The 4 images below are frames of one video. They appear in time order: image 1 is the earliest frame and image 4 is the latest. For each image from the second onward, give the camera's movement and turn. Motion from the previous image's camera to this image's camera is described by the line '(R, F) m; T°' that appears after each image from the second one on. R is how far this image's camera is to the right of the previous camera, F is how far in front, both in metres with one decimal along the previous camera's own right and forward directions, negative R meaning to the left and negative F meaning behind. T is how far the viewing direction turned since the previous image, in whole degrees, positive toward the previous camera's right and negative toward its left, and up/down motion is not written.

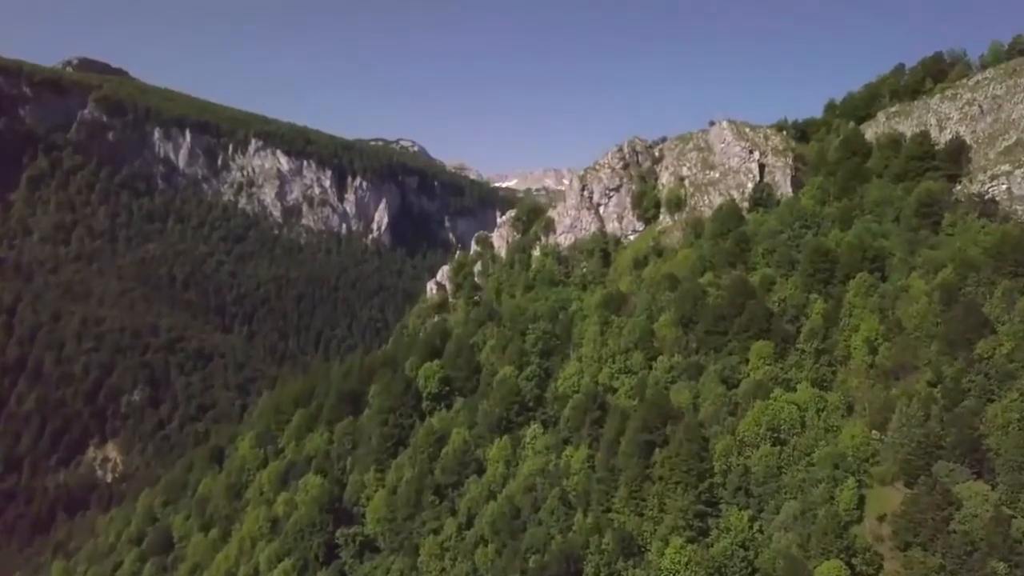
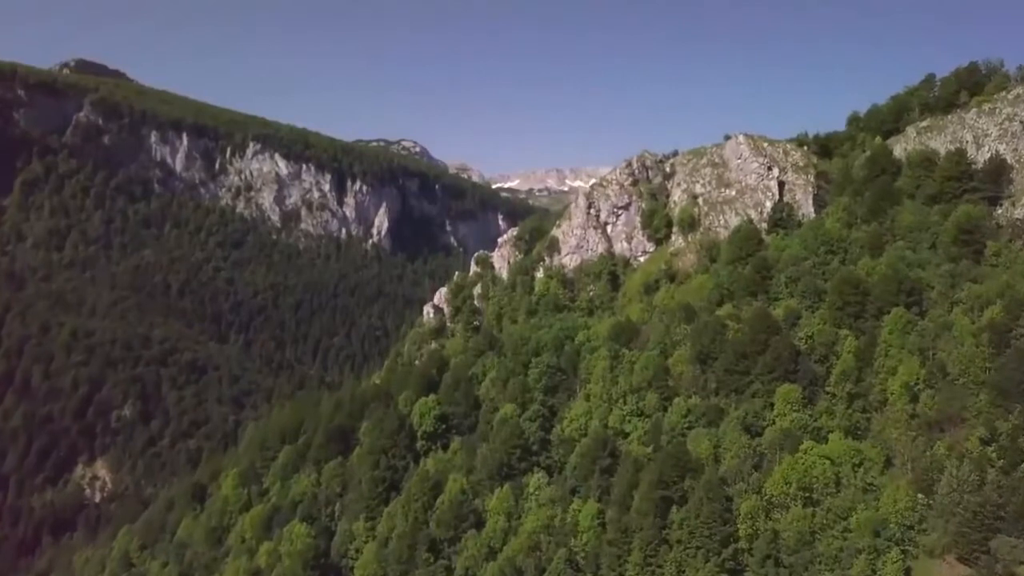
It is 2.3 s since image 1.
(0.0, +6.3) m; 0°
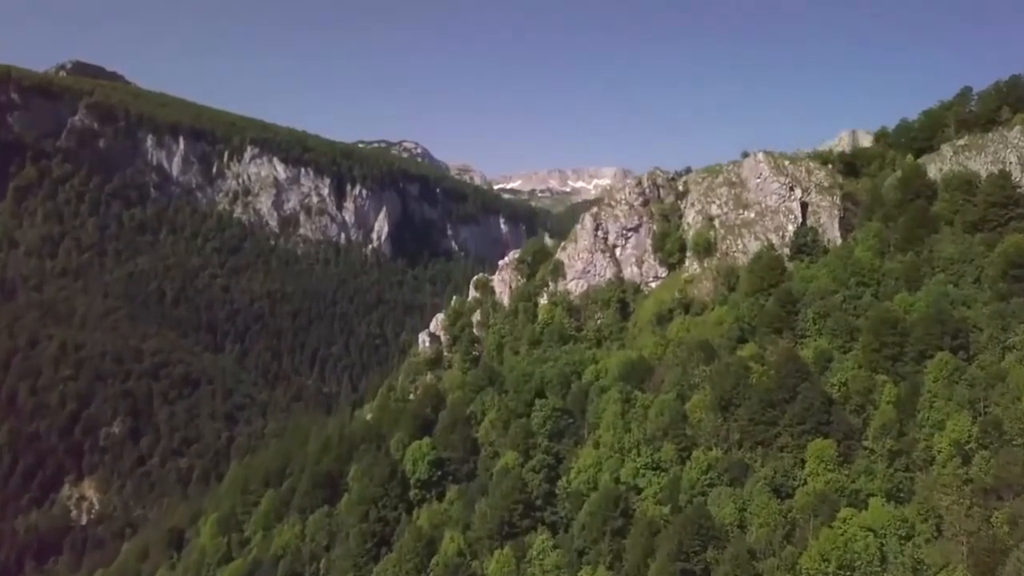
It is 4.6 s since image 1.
(0.0, +6.5) m; 0°
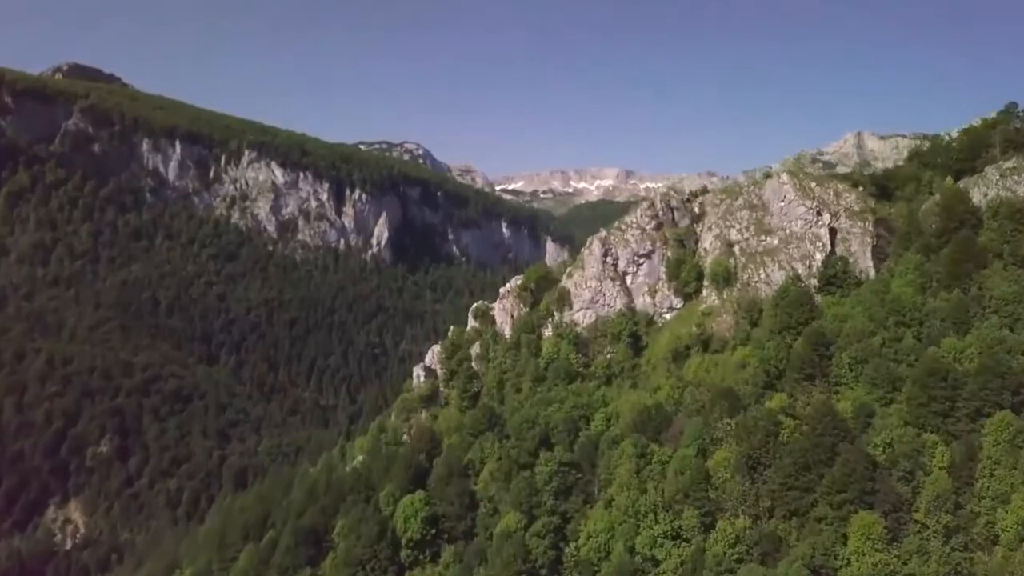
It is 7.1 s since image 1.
(0.0, +6.9) m; 0°
